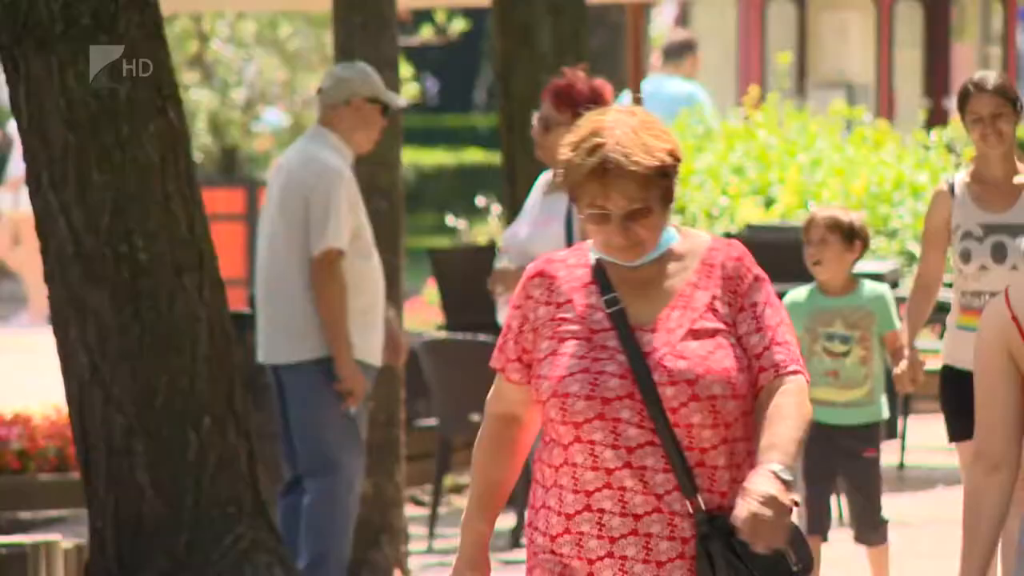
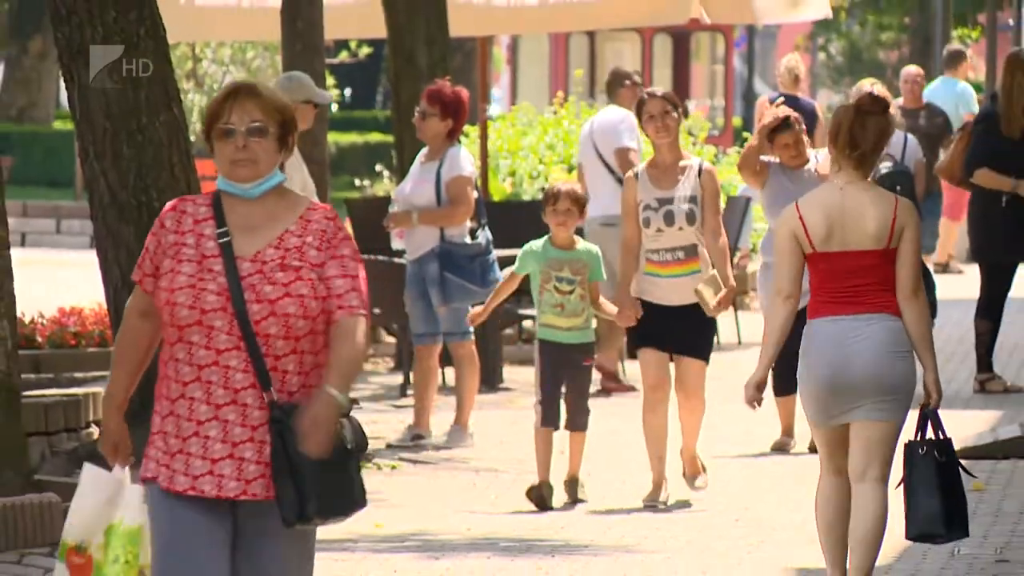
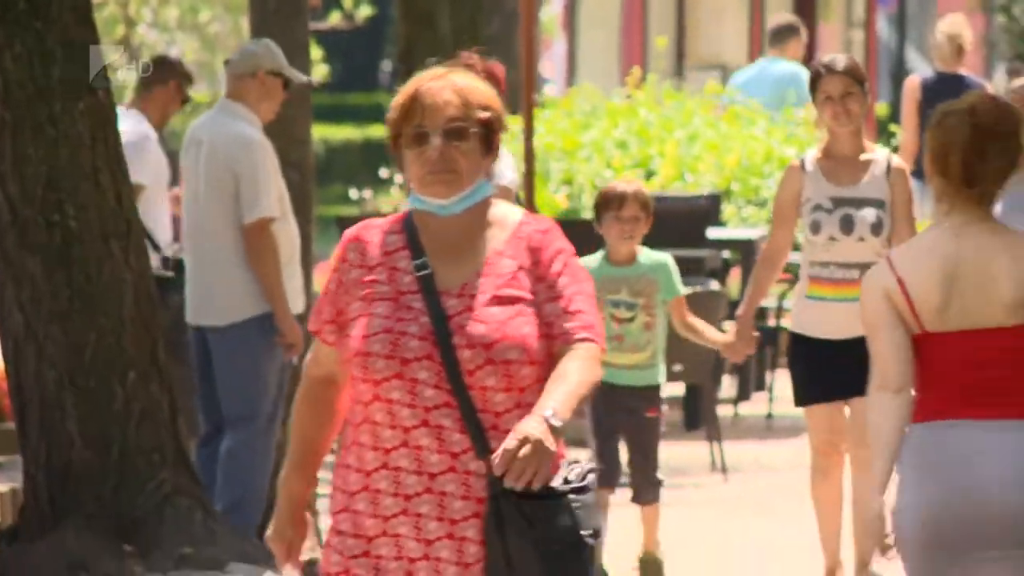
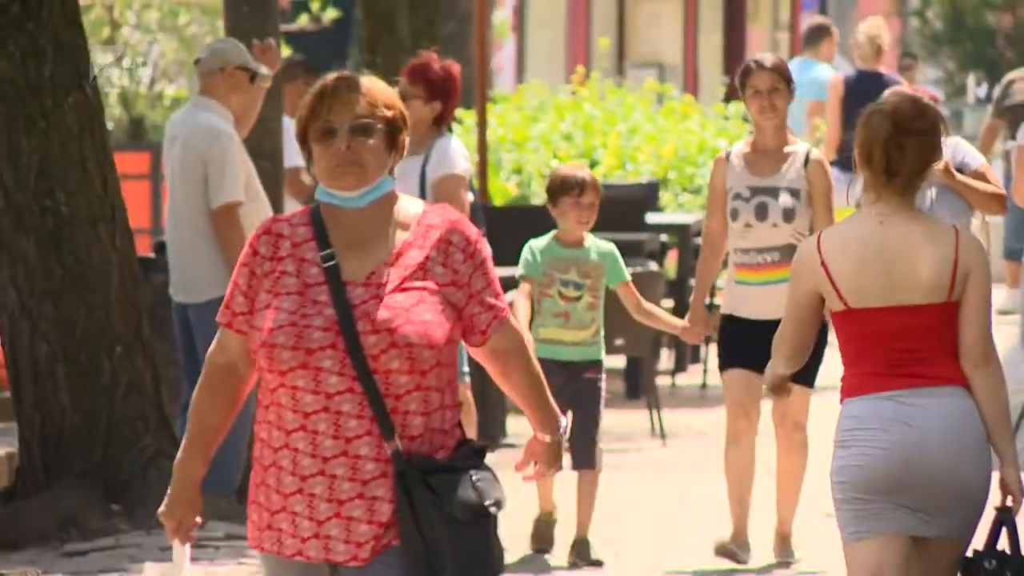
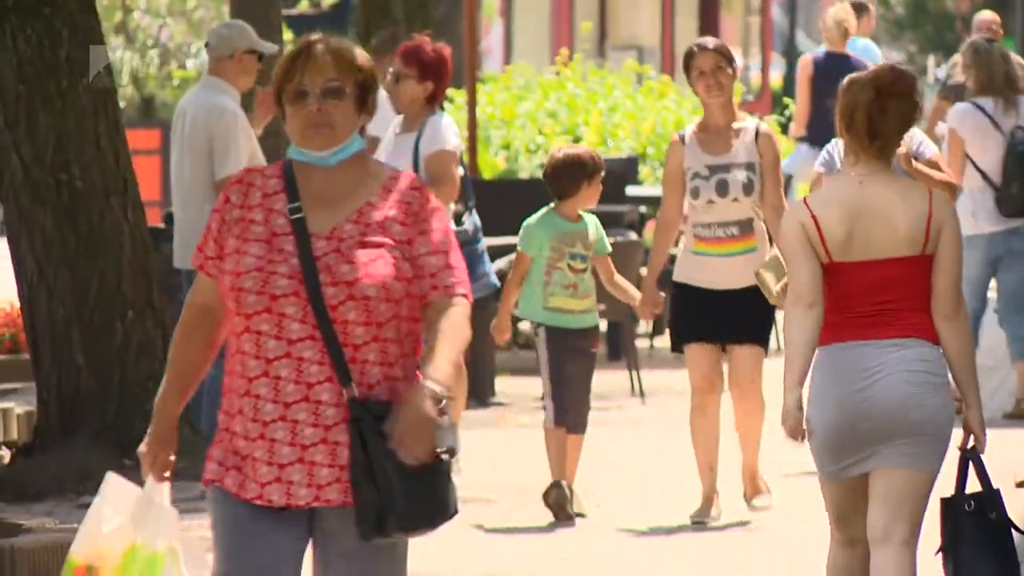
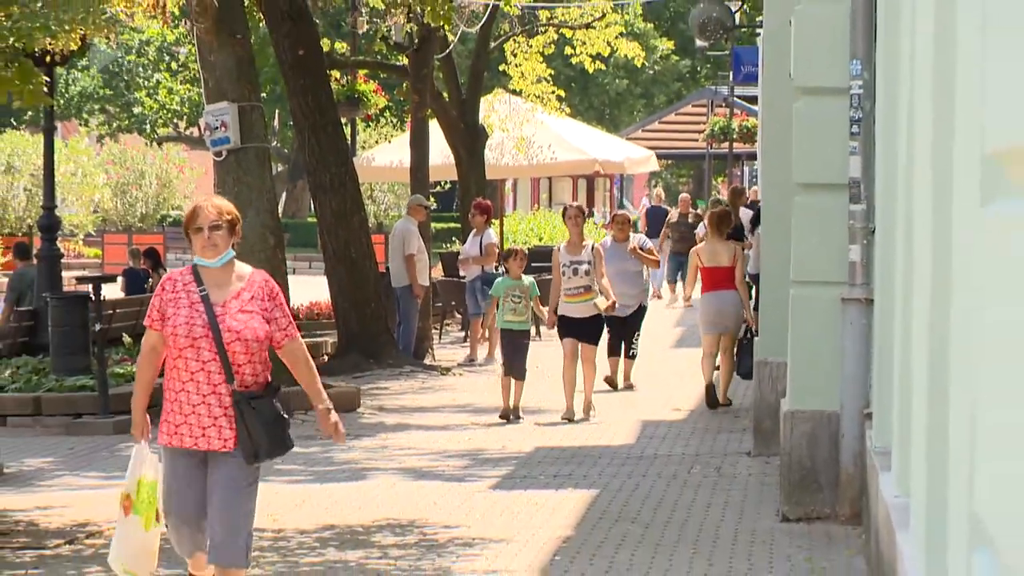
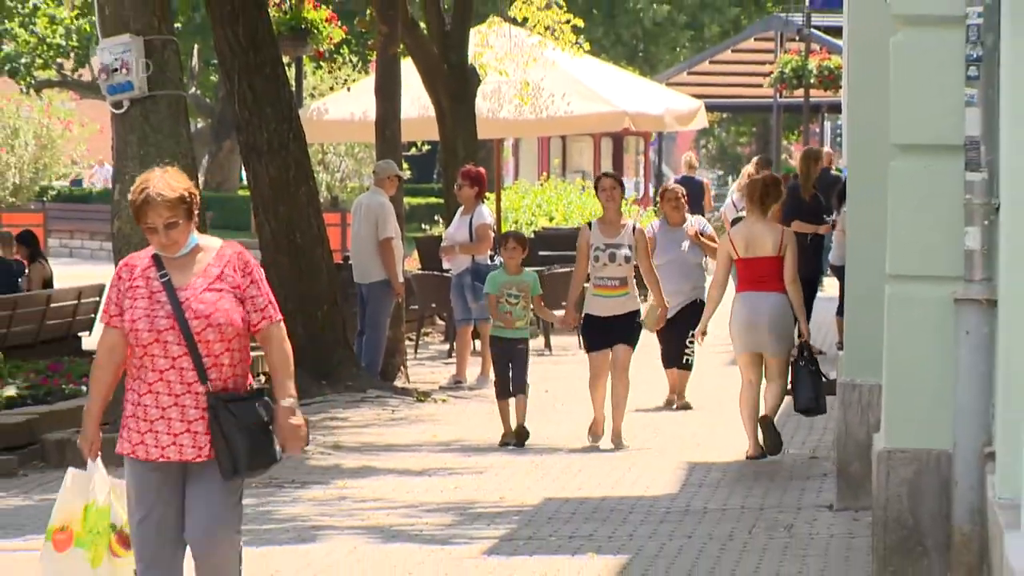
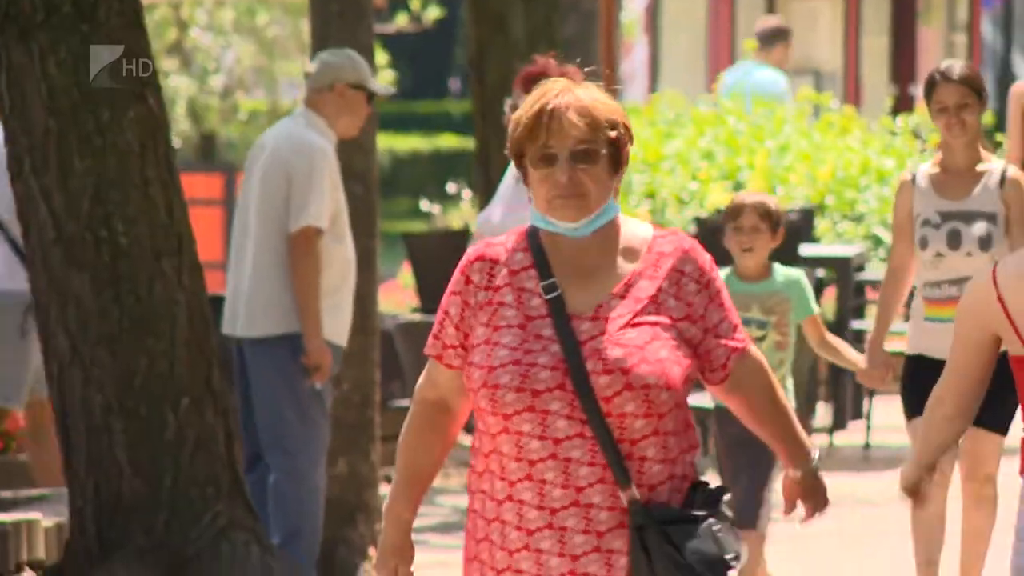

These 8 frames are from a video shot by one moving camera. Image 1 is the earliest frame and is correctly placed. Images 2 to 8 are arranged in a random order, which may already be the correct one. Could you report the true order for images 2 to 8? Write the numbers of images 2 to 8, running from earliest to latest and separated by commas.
8, 3, 4, 5, 2, 7, 6
